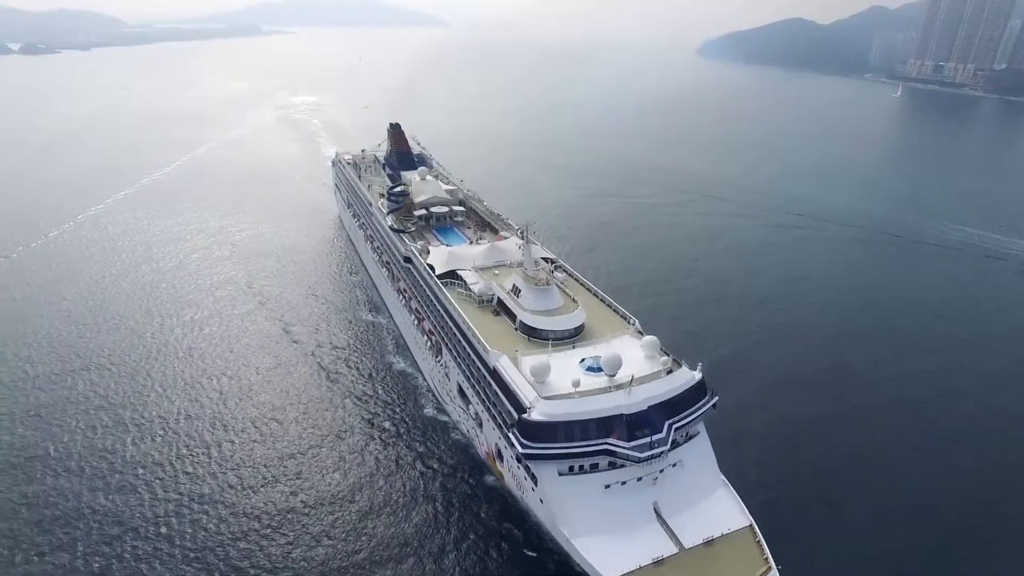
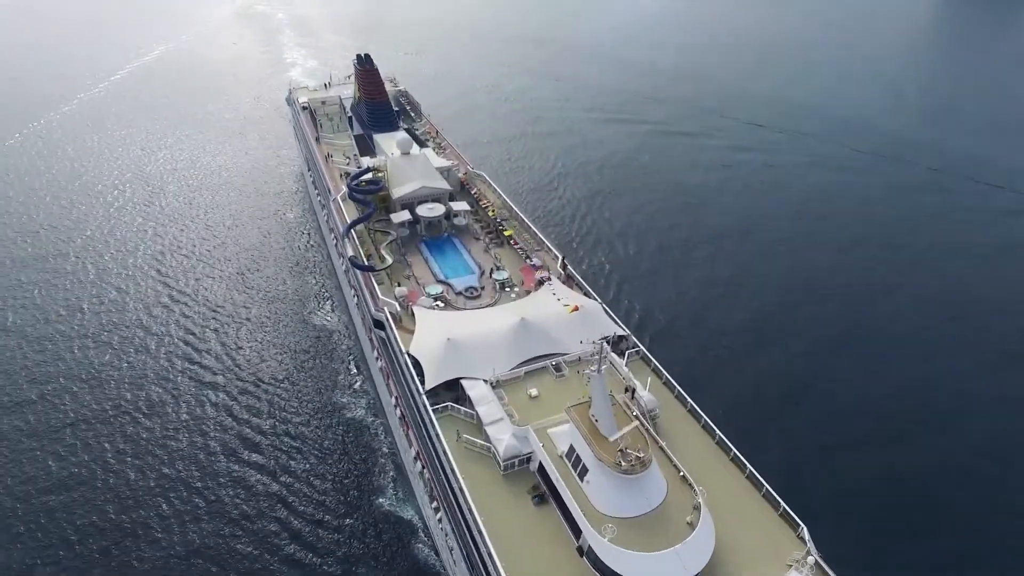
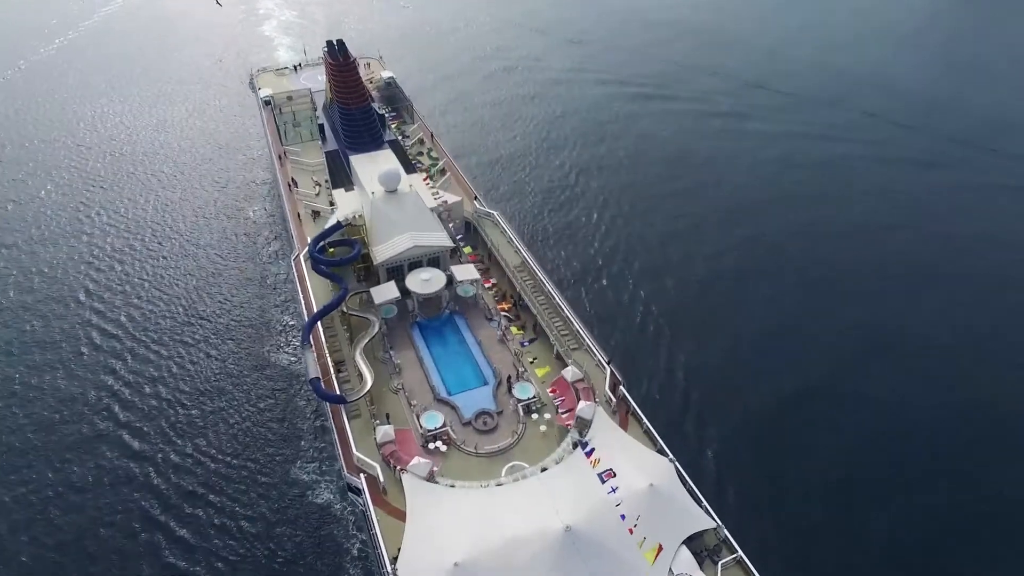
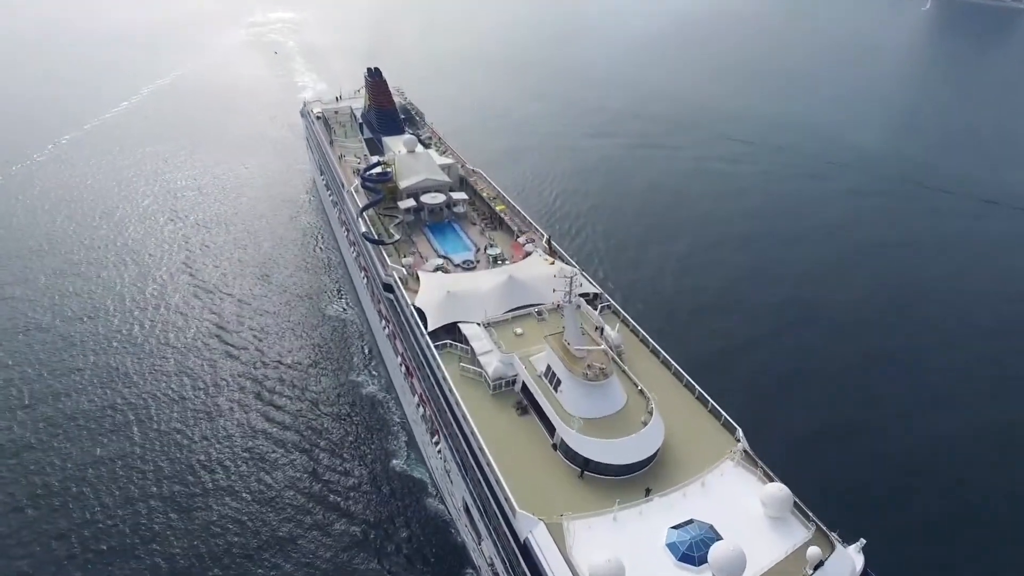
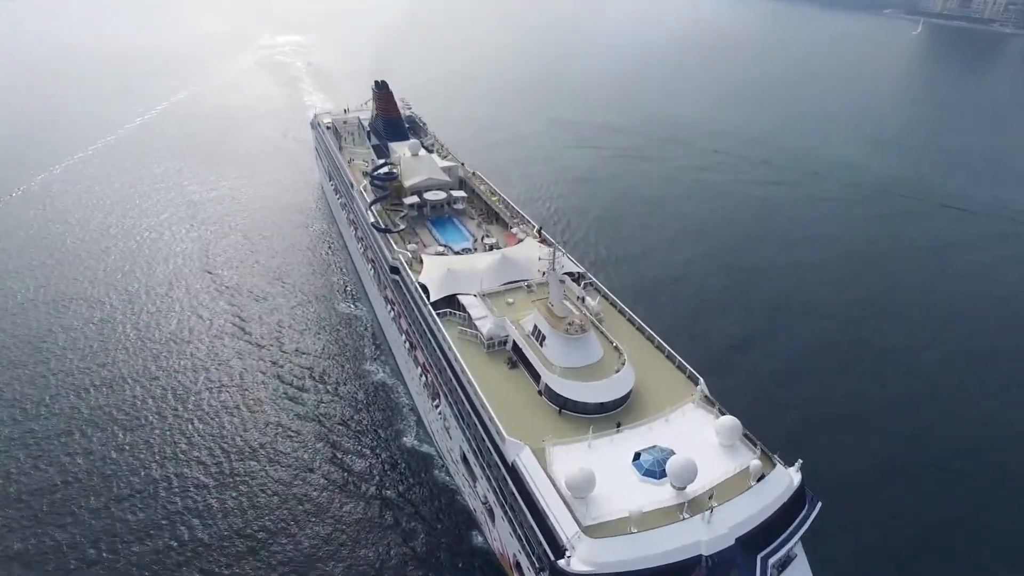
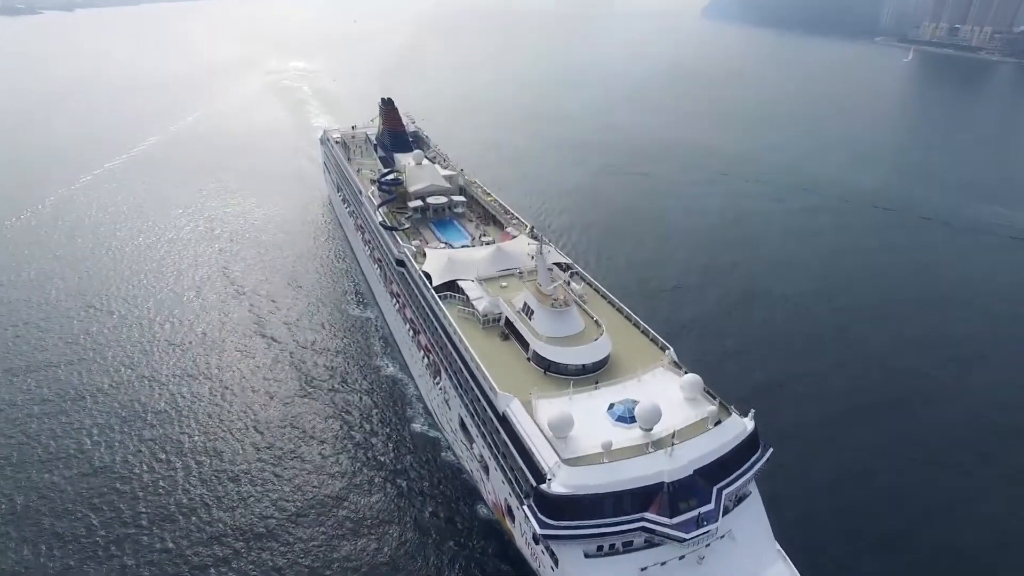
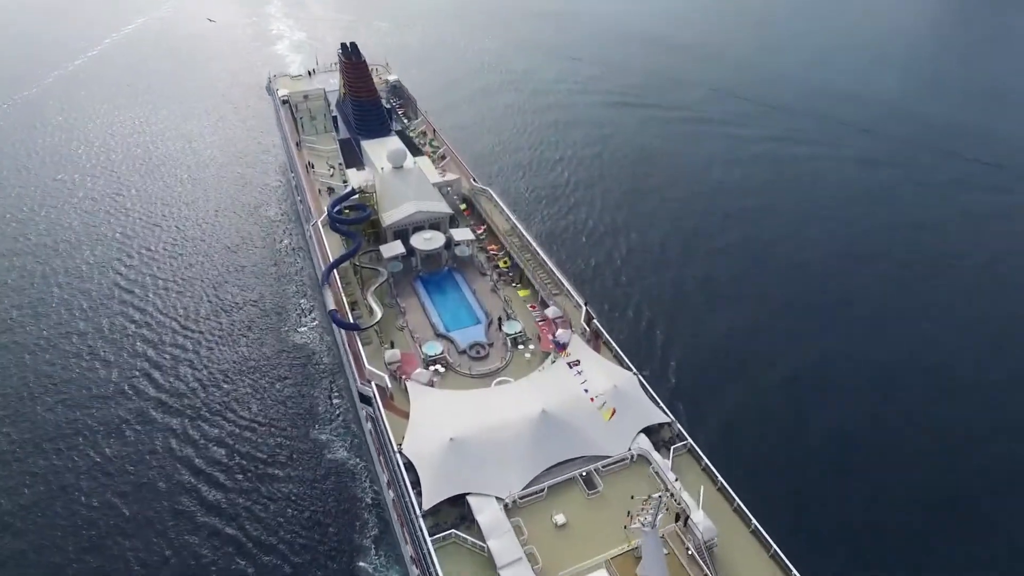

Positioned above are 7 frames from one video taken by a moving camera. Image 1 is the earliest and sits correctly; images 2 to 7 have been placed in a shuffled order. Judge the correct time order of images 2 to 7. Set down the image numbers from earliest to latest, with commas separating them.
6, 5, 4, 2, 7, 3
